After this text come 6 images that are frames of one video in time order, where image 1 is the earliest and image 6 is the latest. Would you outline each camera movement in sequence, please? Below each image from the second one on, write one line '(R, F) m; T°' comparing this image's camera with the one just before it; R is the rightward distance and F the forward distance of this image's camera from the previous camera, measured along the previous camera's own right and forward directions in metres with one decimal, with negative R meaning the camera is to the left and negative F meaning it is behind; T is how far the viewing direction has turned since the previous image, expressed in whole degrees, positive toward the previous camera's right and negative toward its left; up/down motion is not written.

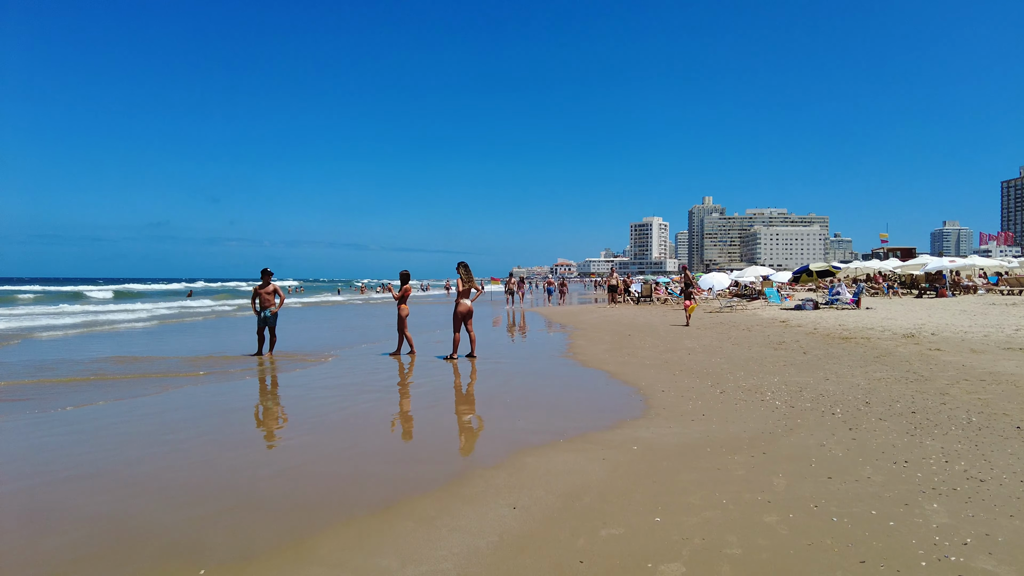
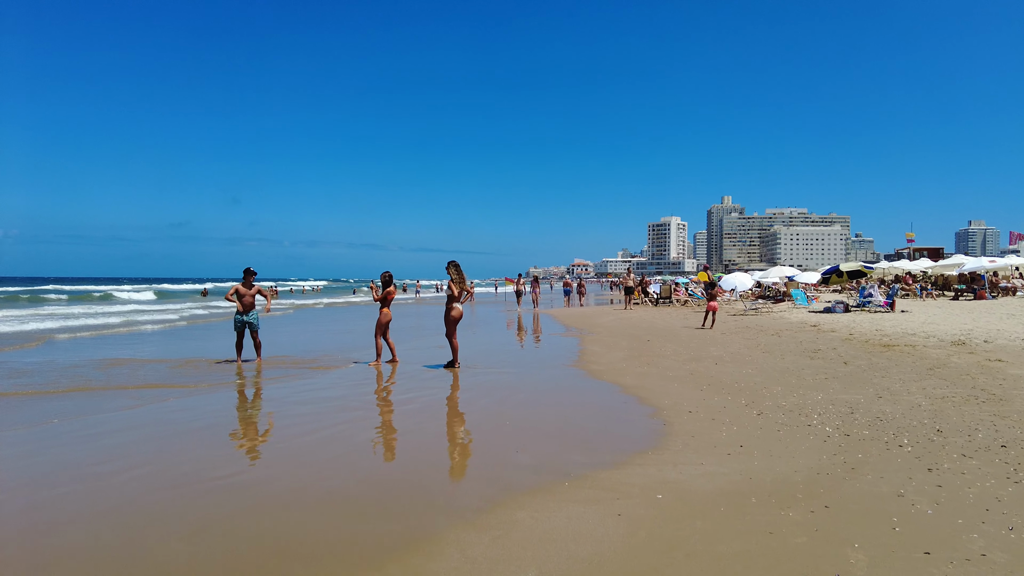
(+0.1, +0.8) m; -1°
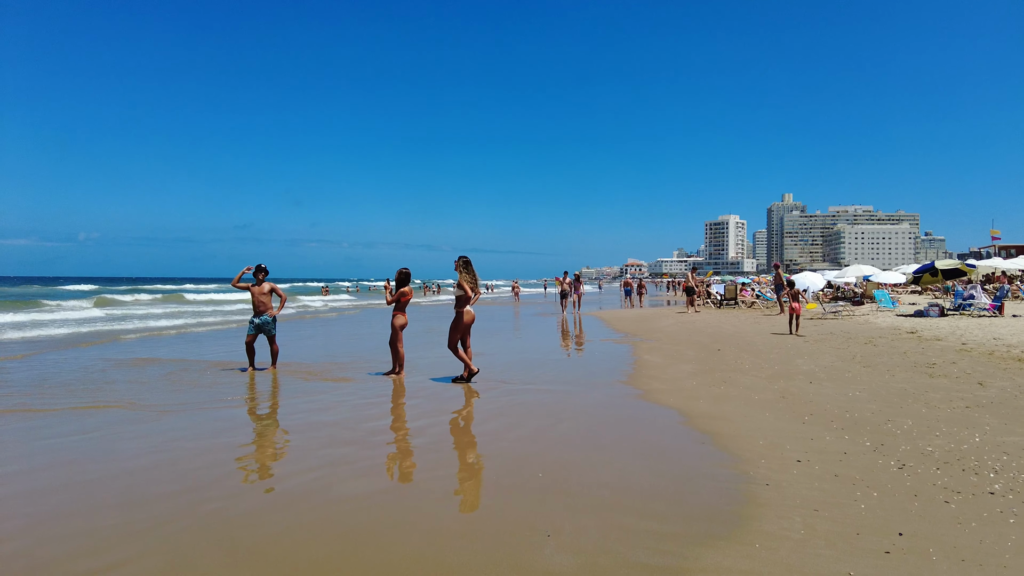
(+0.1, +1.4) m; -4°
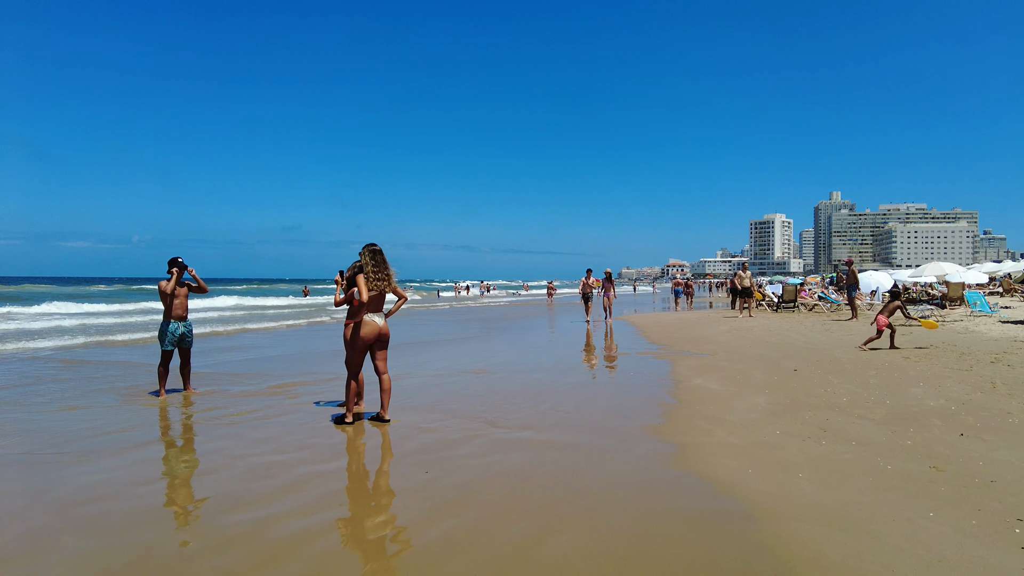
(+0.3, +2.2) m; -3°
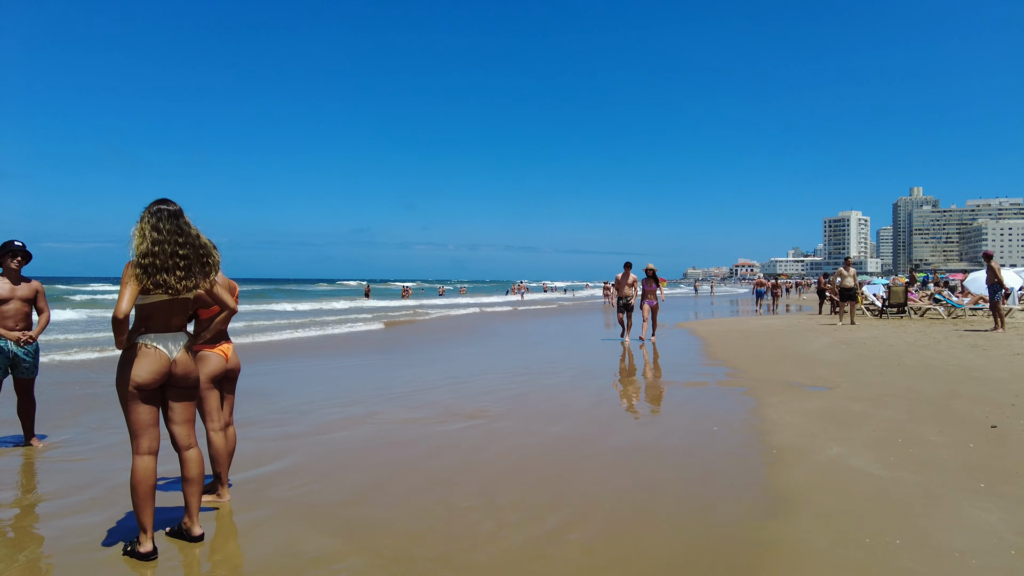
(+0.4, +2.9) m; -5°
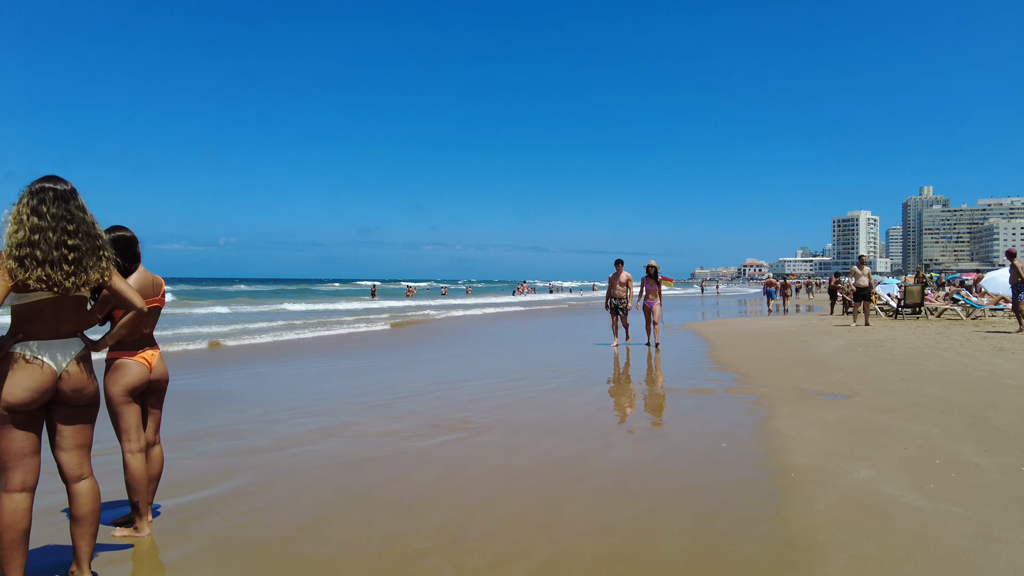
(+0.2, +0.6) m; -1°
